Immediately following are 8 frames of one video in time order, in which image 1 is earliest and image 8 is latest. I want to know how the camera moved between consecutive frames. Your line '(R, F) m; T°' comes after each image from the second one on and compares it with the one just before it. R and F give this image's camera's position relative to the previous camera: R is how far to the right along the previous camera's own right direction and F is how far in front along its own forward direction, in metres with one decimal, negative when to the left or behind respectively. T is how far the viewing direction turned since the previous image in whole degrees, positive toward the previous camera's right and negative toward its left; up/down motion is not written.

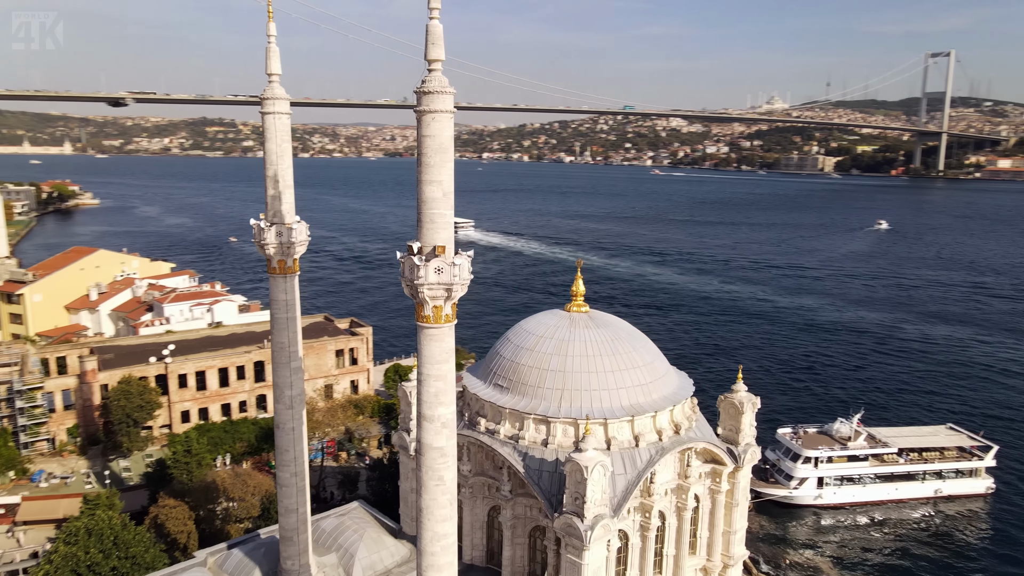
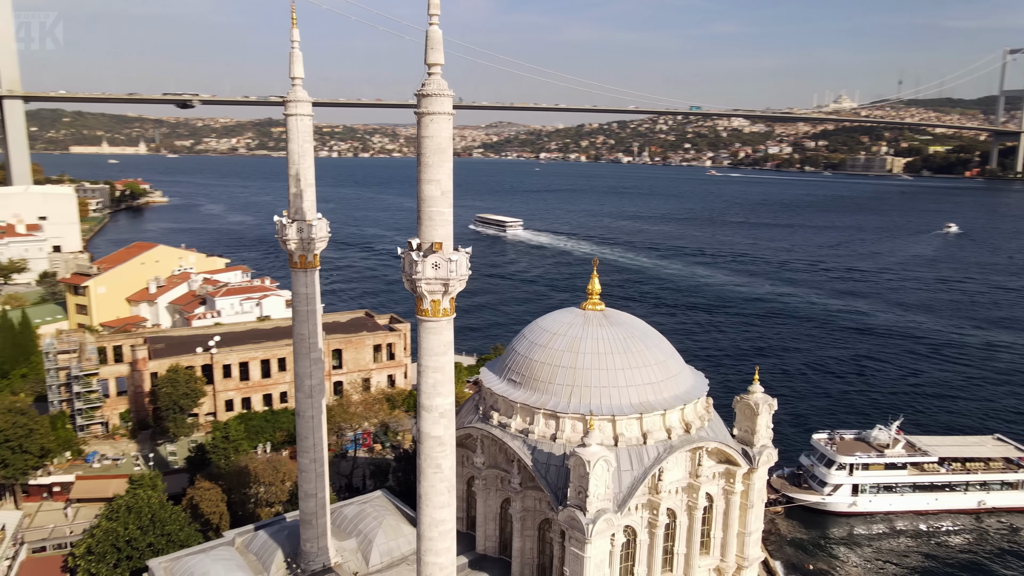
(+0.8, -0.3) m; -4°
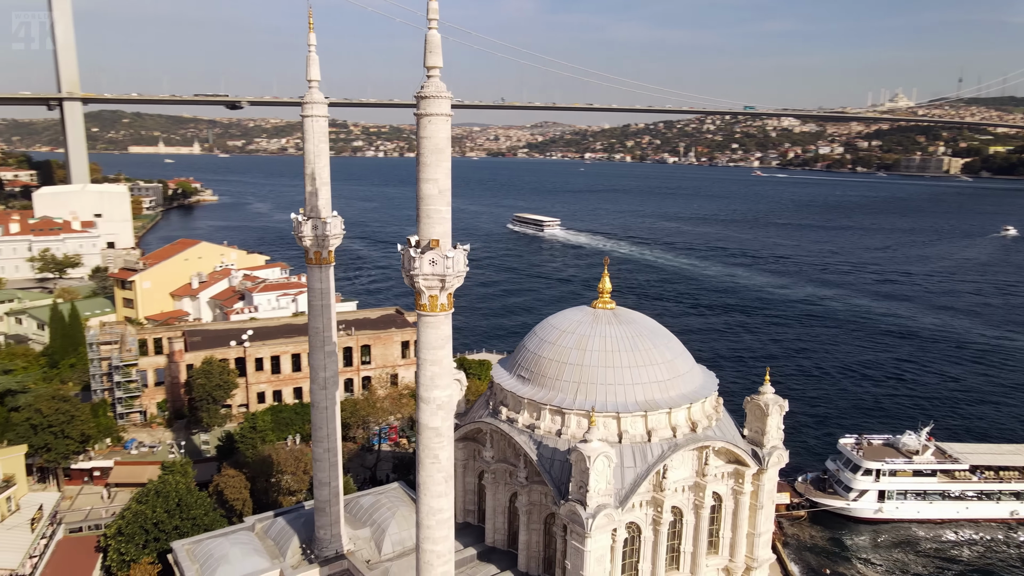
(+0.6, -0.2) m; -3°
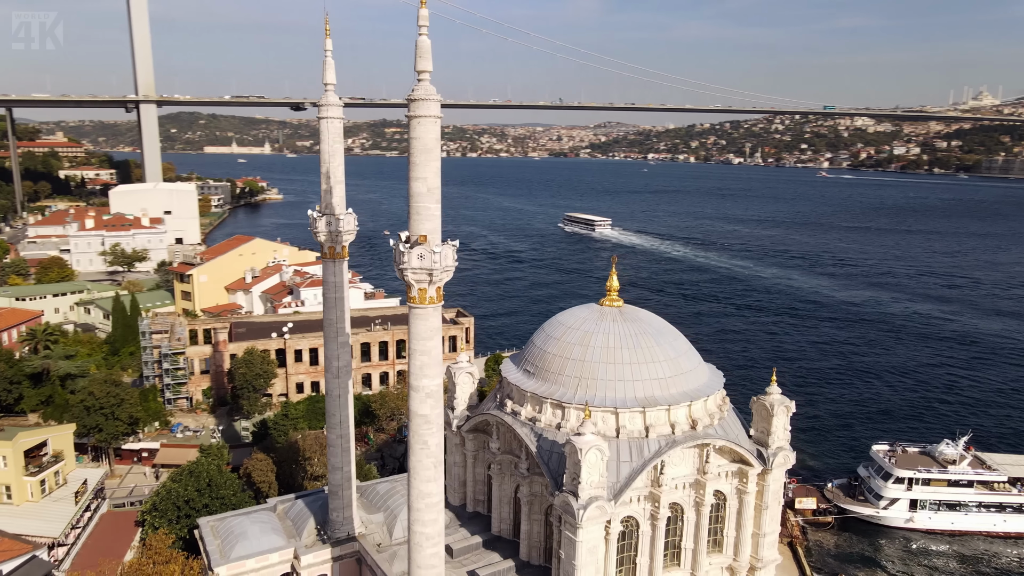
(+1.0, -0.3) m; -5°
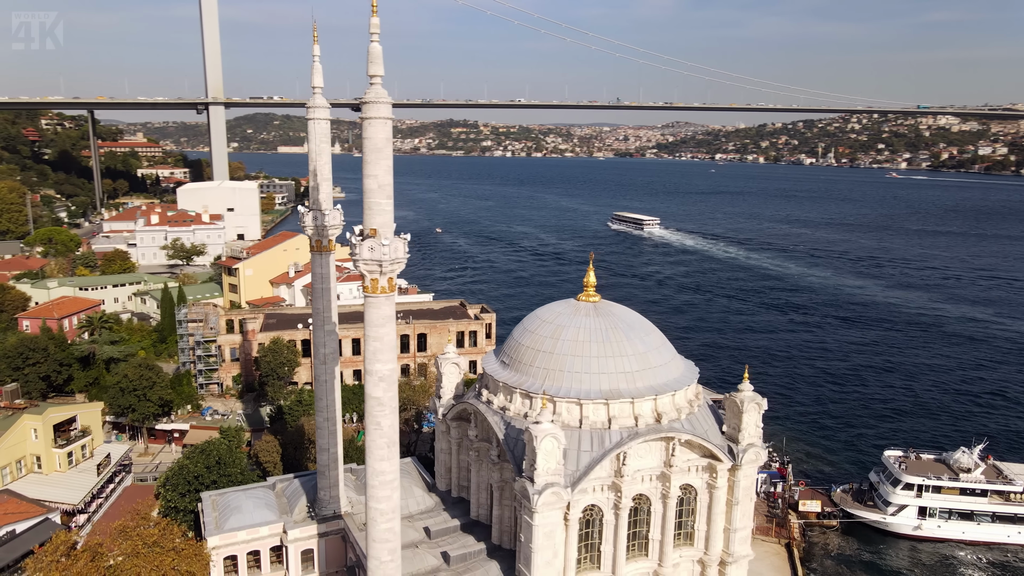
(+1.7, -0.5) m; -5°
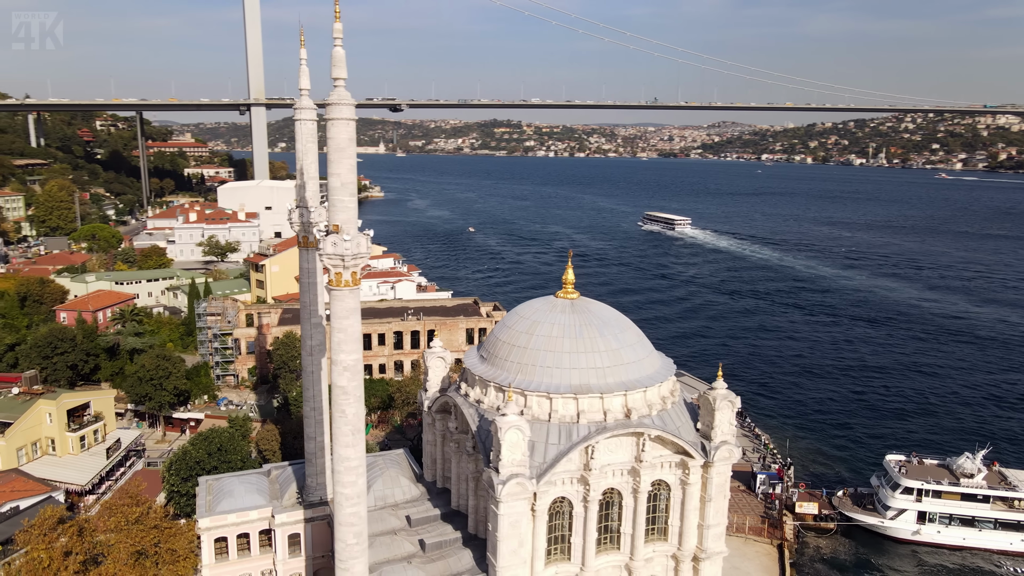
(+1.3, -0.3) m; -3°
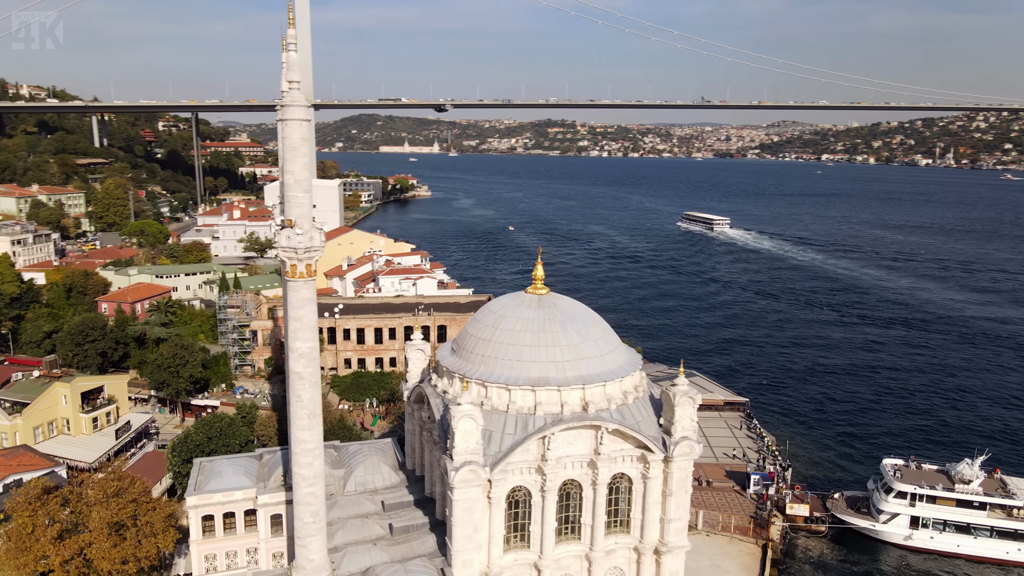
(+1.7, -0.4) m; -4°
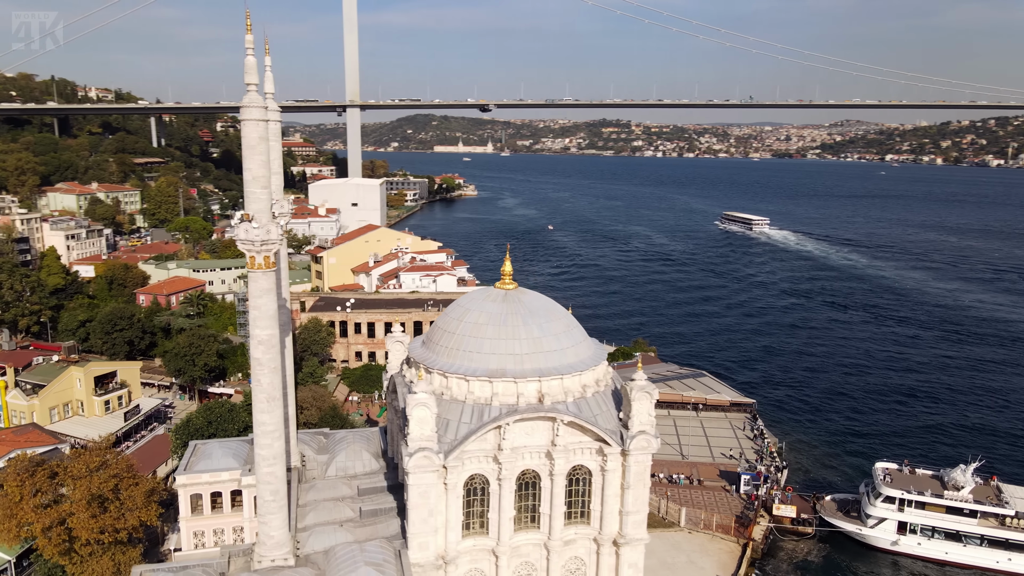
(+1.8, -0.4) m; -4°
